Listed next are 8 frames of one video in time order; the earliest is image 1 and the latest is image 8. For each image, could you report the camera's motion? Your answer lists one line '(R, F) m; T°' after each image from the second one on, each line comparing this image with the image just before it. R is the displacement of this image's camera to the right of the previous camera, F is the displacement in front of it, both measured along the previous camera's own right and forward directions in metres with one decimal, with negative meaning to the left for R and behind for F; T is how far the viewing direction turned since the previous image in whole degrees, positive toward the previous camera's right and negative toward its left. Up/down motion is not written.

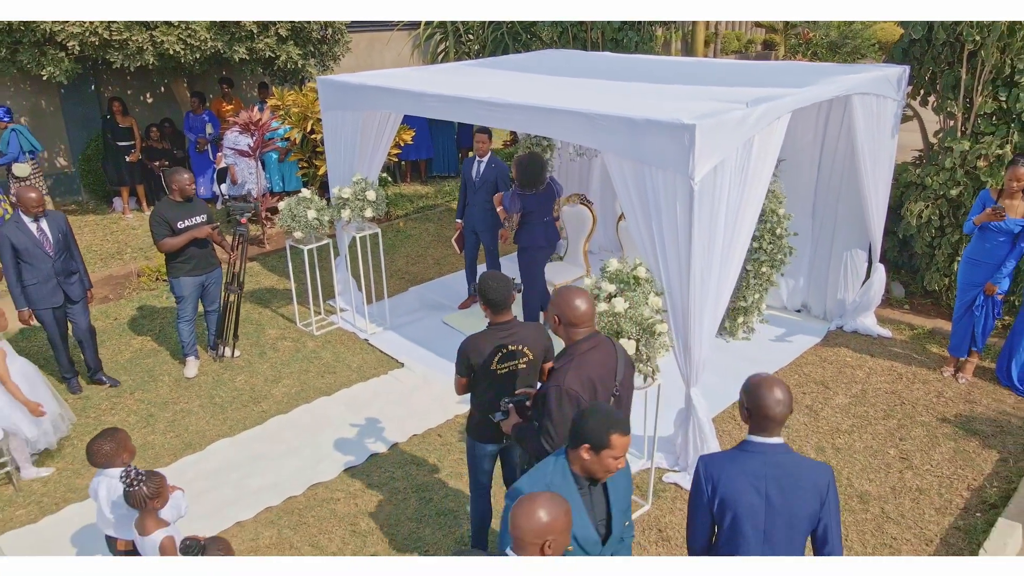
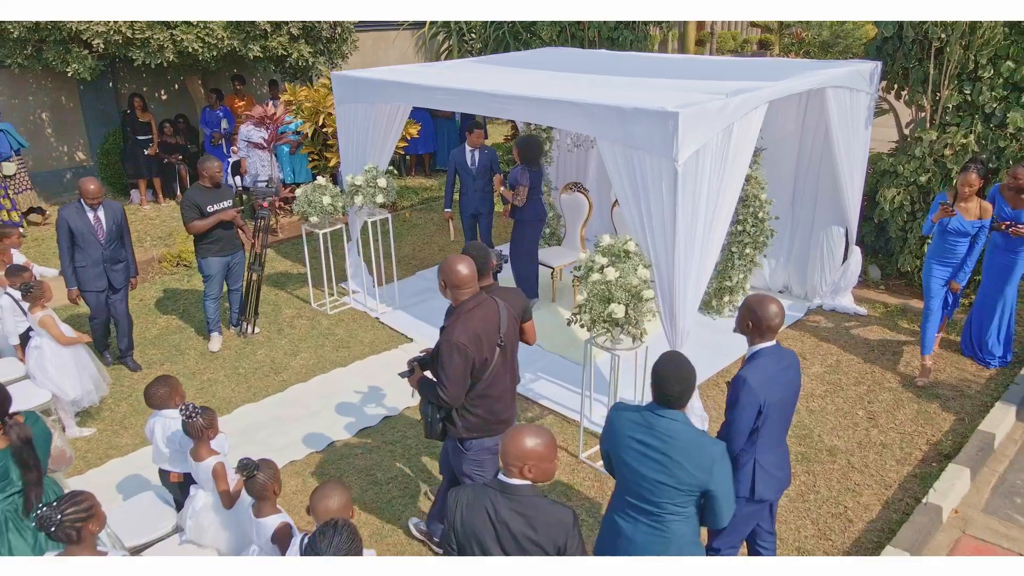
(0.0, -0.5) m; 0°
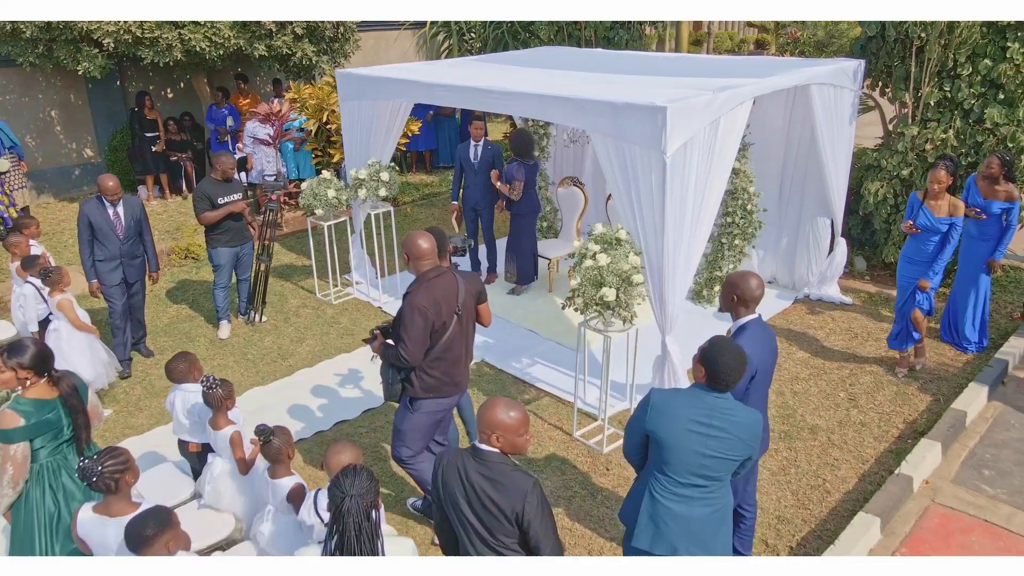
(0.0, -0.3) m; 0°
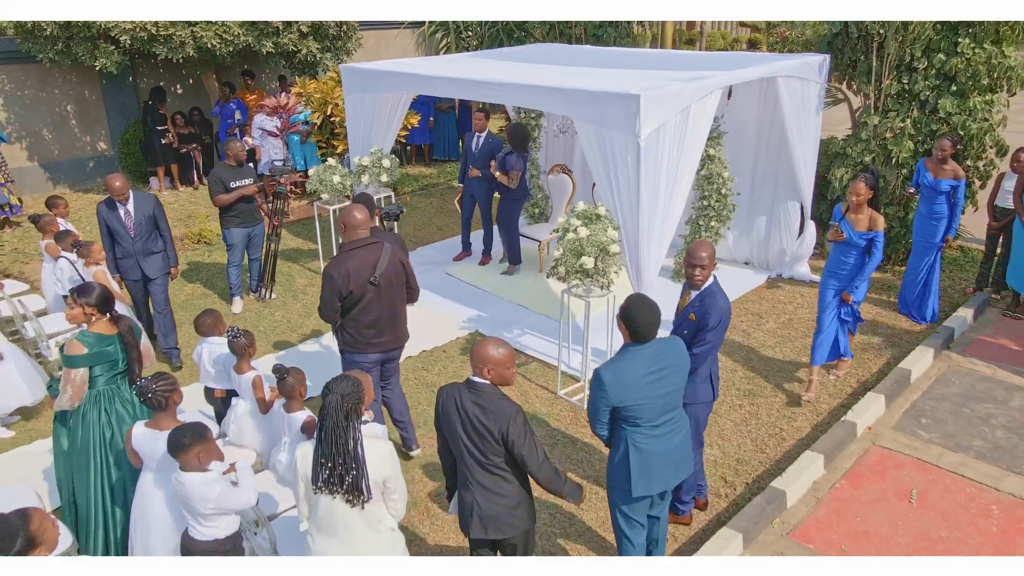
(0.0, -0.6) m; 0°
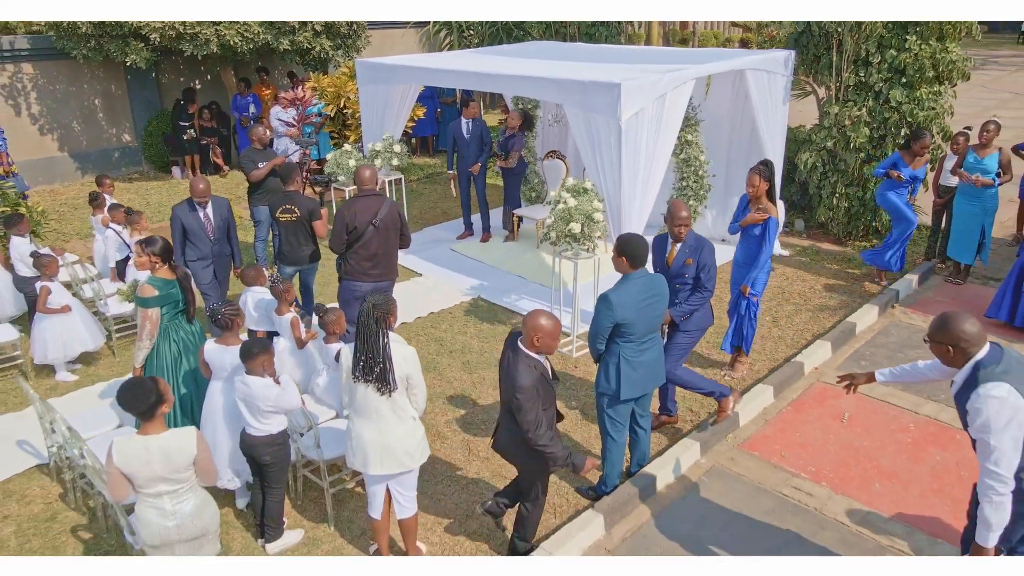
(0.0, -0.8) m; 0°
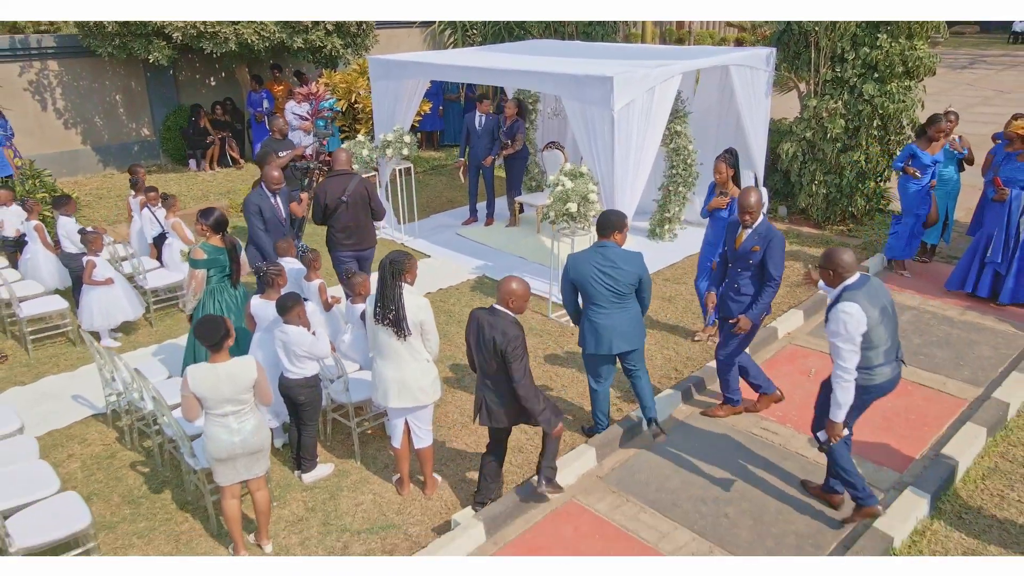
(0.0, -0.6) m; 0°
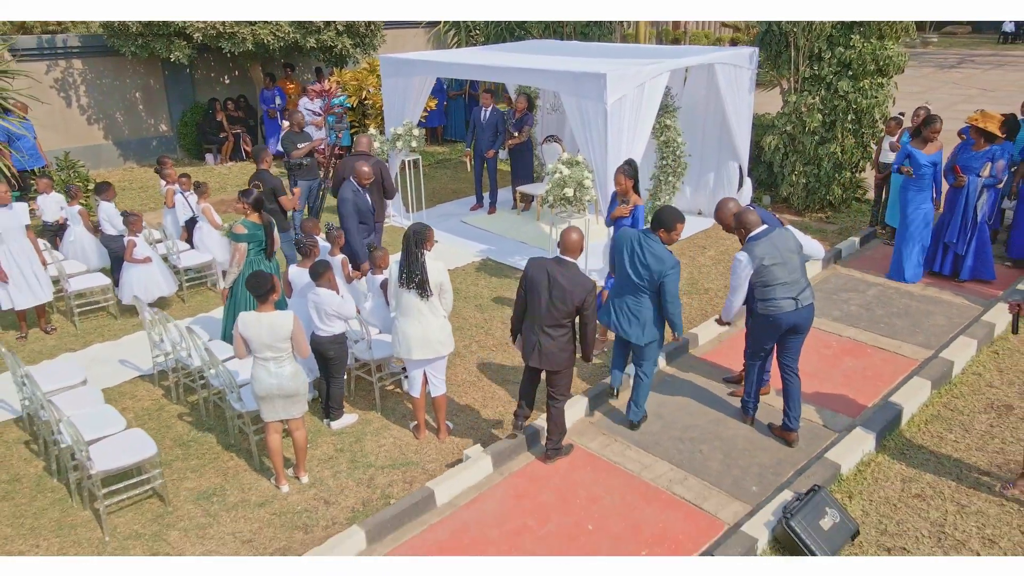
(0.0, -0.7) m; 0°
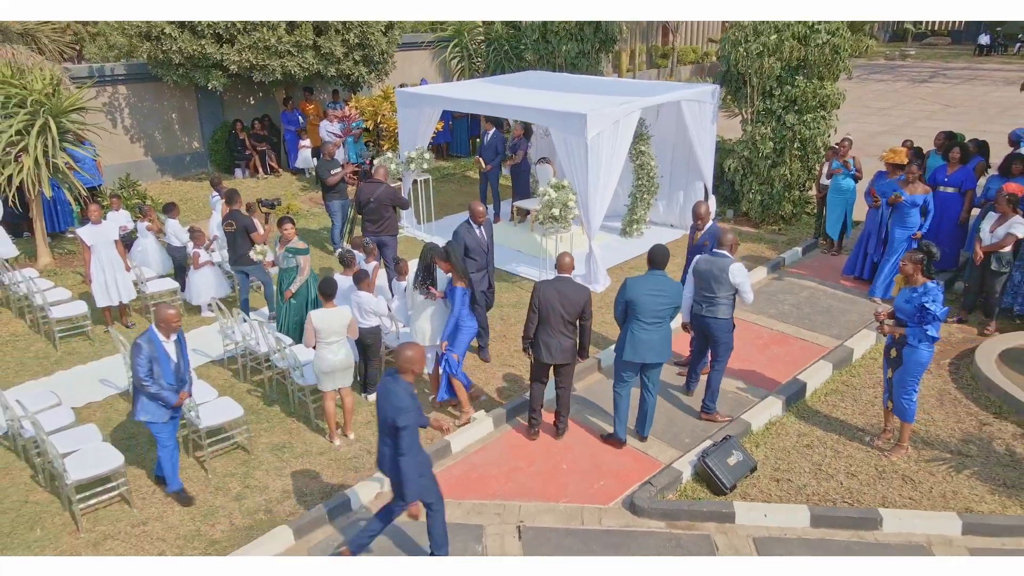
(0.0, -1.6) m; 0°
